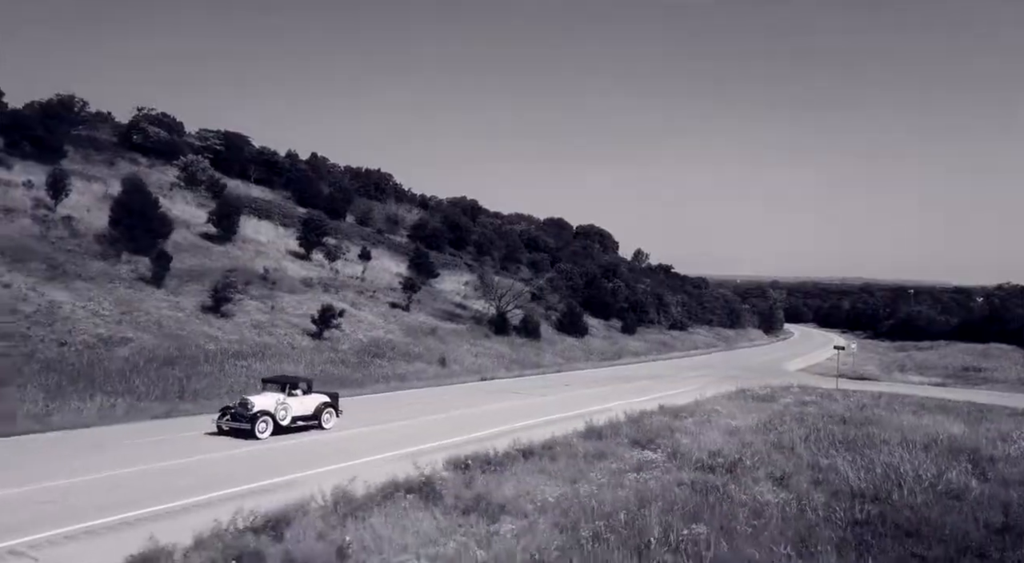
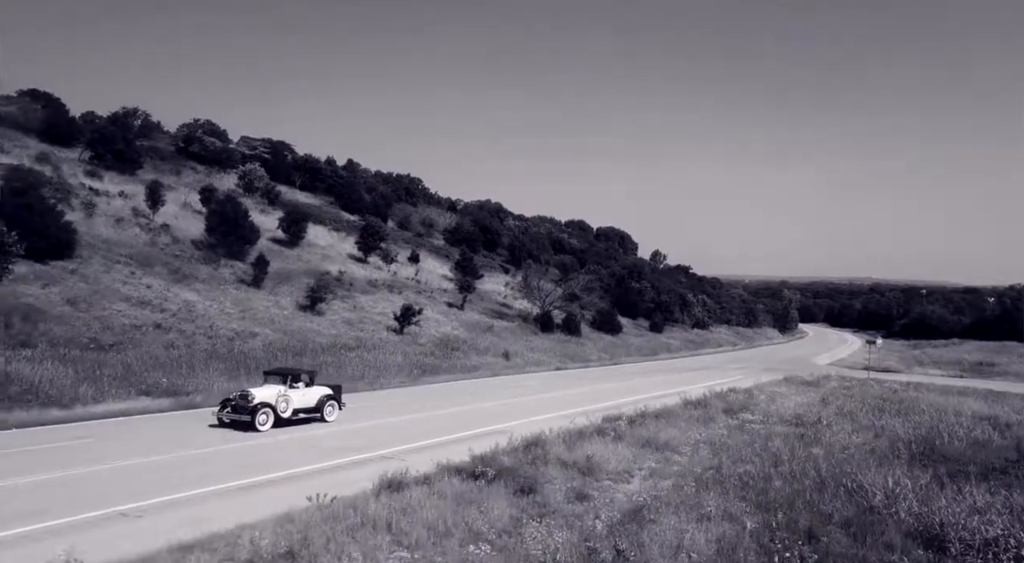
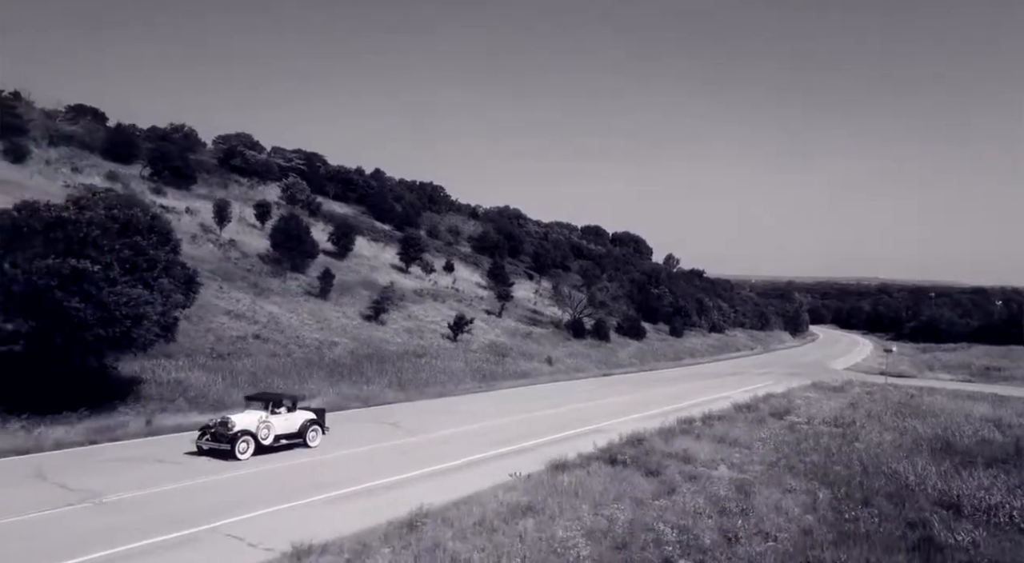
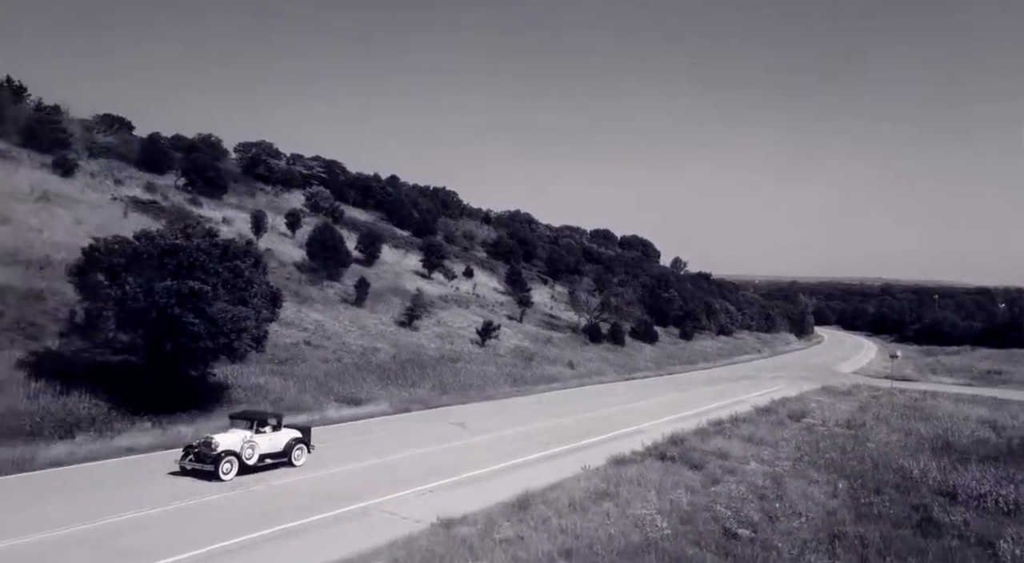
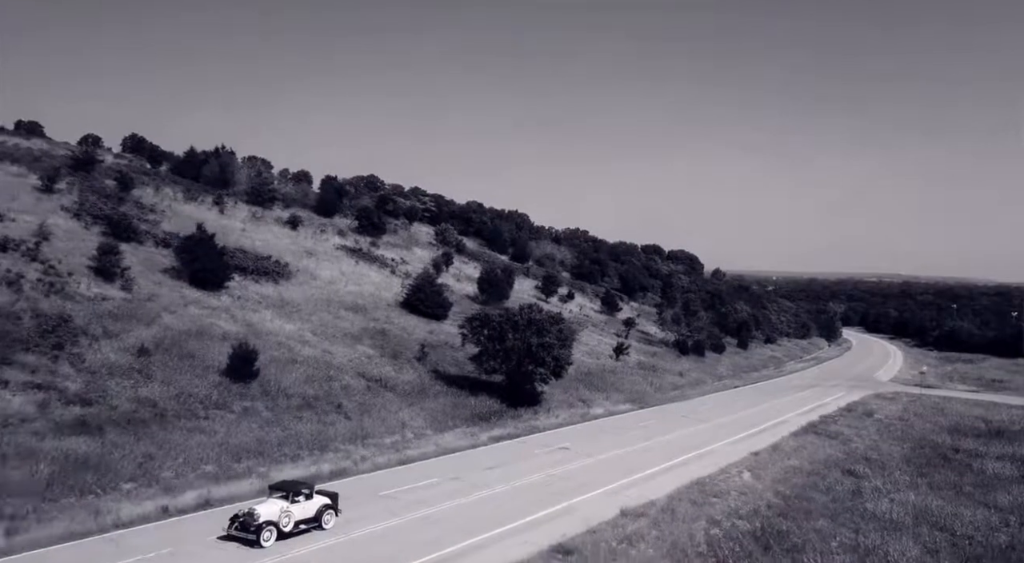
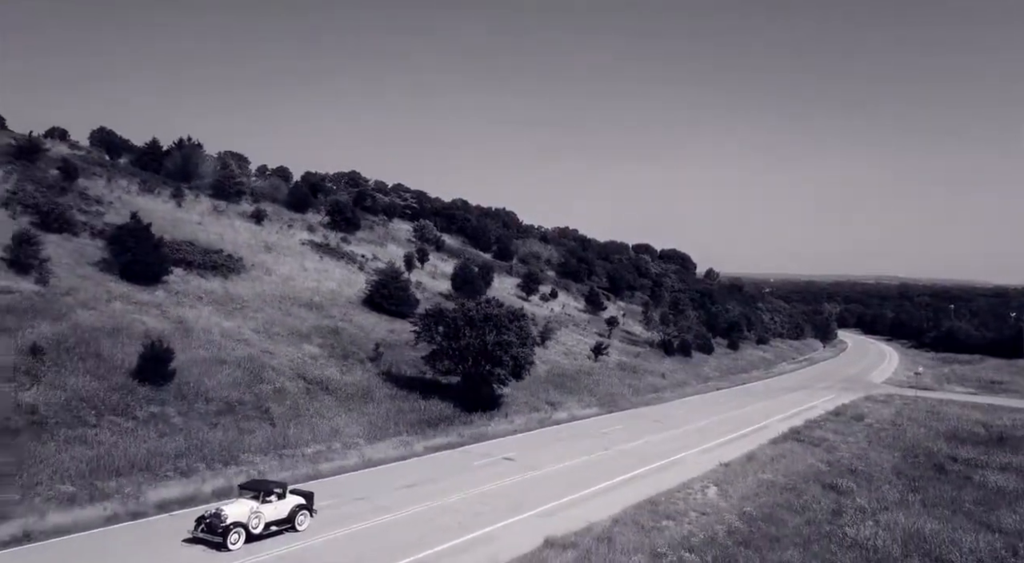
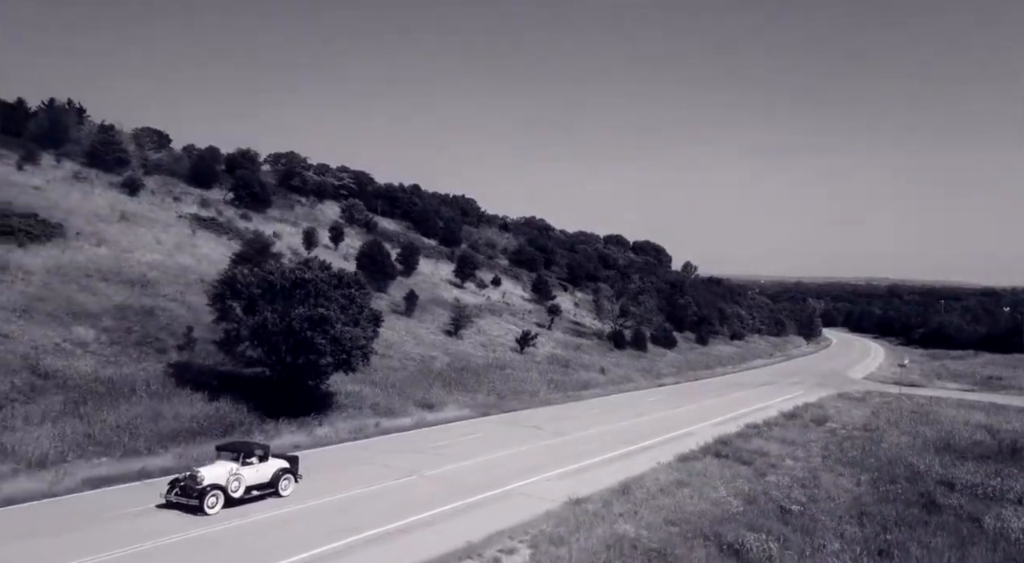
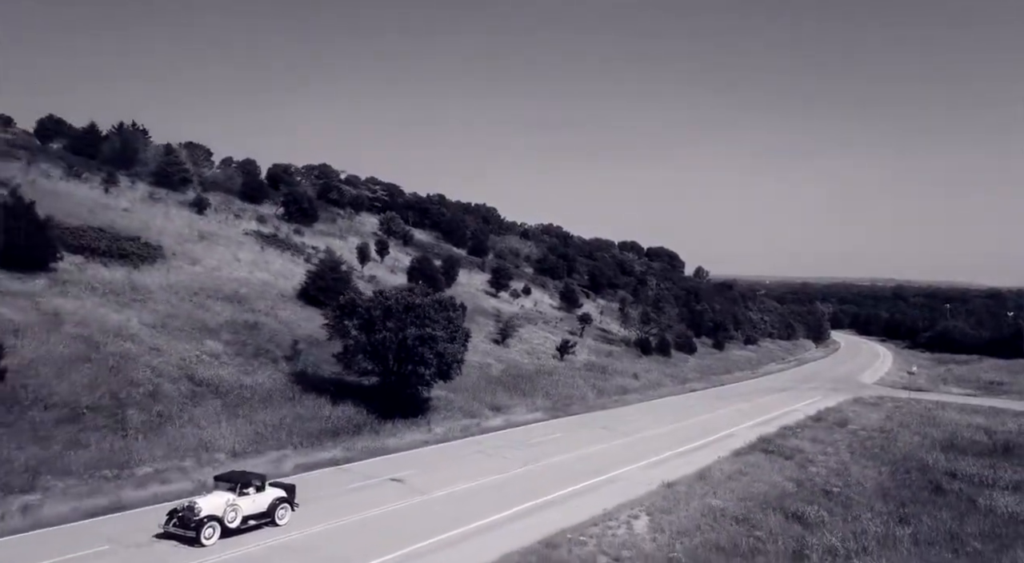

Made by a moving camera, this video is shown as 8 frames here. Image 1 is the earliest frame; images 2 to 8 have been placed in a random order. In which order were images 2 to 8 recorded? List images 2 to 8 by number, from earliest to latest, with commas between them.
2, 3, 4, 7, 8, 6, 5
